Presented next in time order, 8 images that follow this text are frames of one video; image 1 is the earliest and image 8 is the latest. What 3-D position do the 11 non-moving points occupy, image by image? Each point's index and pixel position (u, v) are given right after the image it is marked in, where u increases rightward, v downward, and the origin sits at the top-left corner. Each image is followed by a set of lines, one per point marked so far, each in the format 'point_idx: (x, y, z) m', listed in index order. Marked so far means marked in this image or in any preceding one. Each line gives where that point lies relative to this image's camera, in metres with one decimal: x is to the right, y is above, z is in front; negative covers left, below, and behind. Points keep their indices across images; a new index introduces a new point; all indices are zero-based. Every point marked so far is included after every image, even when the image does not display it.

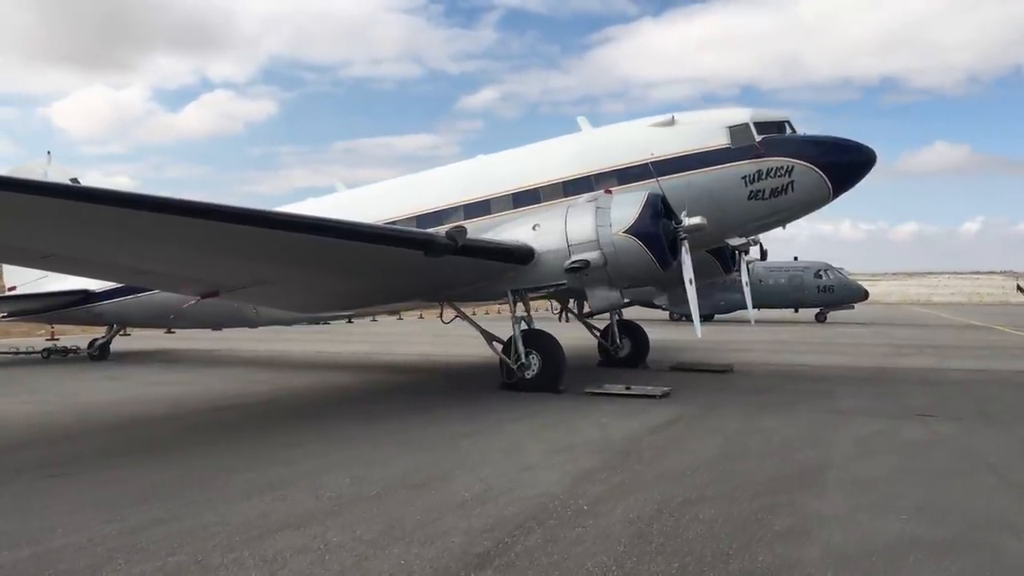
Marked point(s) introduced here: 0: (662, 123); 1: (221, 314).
0: (+1.6, +1.7, +9.9) m
1: (-3.7, -0.3, +11.7) m
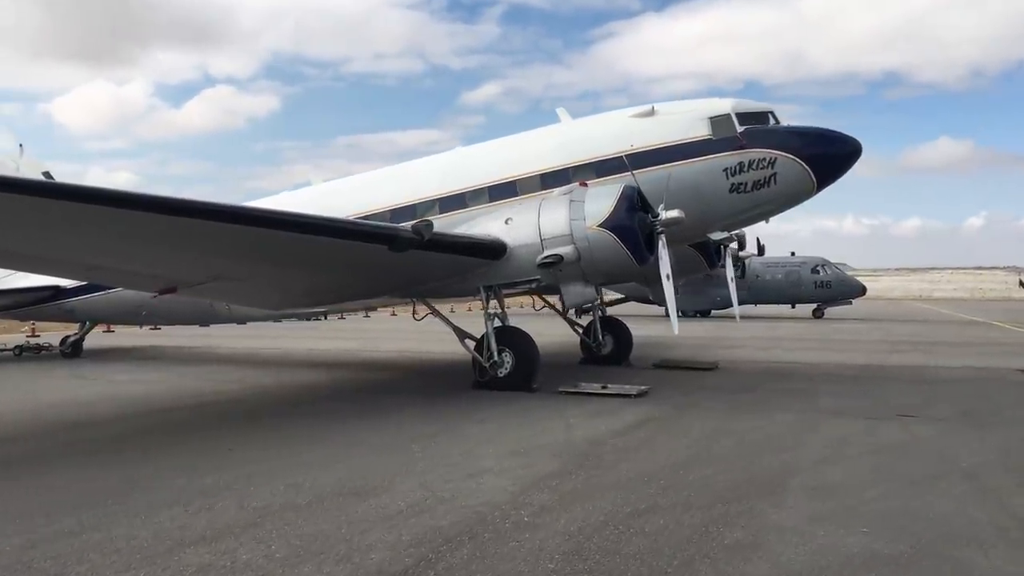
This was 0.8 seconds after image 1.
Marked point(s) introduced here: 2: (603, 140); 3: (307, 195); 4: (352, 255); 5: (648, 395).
0: (+1.3, +1.8, +9.6) m
1: (-3.9, -0.3, +11.4) m
2: (+0.9, +1.5, +9.6) m
3: (-2.6, +1.1, +11.6) m
4: (-1.3, +0.3, +7.9) m
5: (+1.2, -0.9, +8.6) m
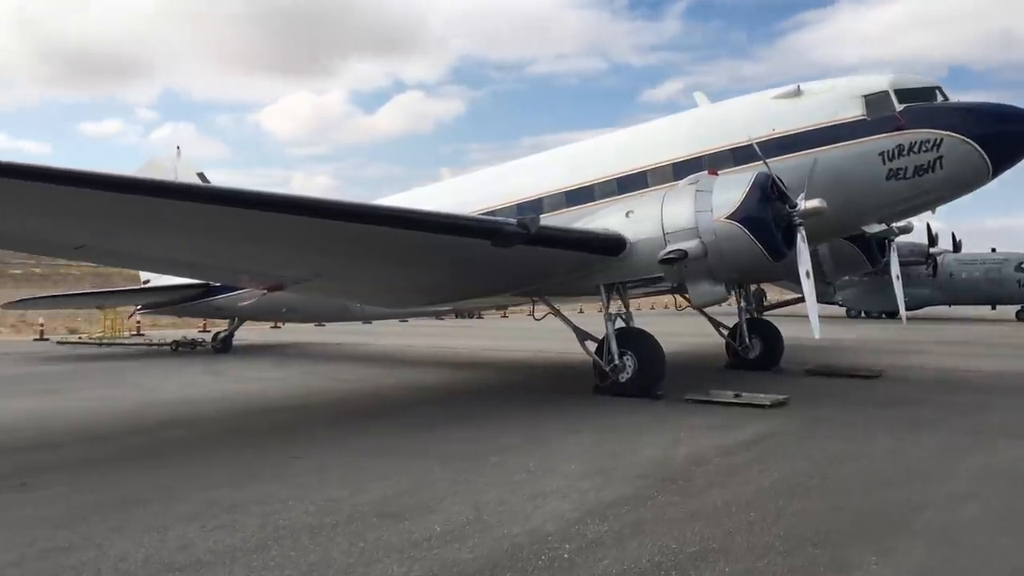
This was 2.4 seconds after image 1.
0: (+2.5, +1.8, +8.7) m
1: (-2.3, -0.3, +11.5) m
2: (+2.1, +1.5, +8.8) m
3: (-0.9, +1.2, +11.4) m
4: (-0.4, +0.3, +7.6) m
5: (+2.2, -0.9, +7.7) m
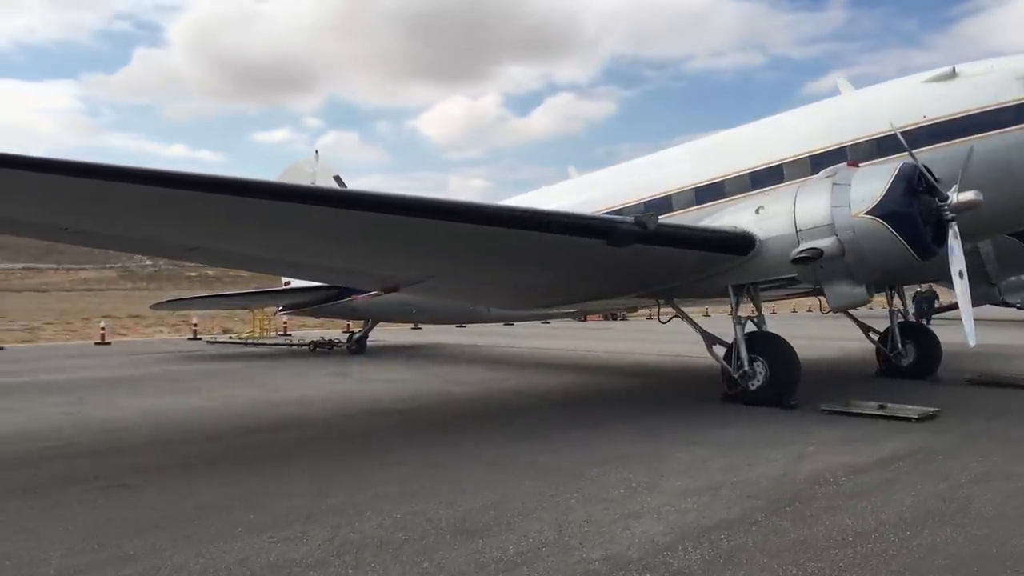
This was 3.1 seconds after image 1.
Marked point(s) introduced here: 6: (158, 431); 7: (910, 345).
0: (+3.6, +1.8, +7.9) m
1: (-0.8, -0.3, +11.4) m
2: (+3.2, +1.5, +8.0) m
3: (+0.6, +1.1, +11.1) m
4: (+0.5, +0.3, +7.3) m
5: (+3.1, -0.9, +7.0) m
6: (-2.5, -1.0, +6.8) m
7: (+4.1, -0.6, +9.9) m
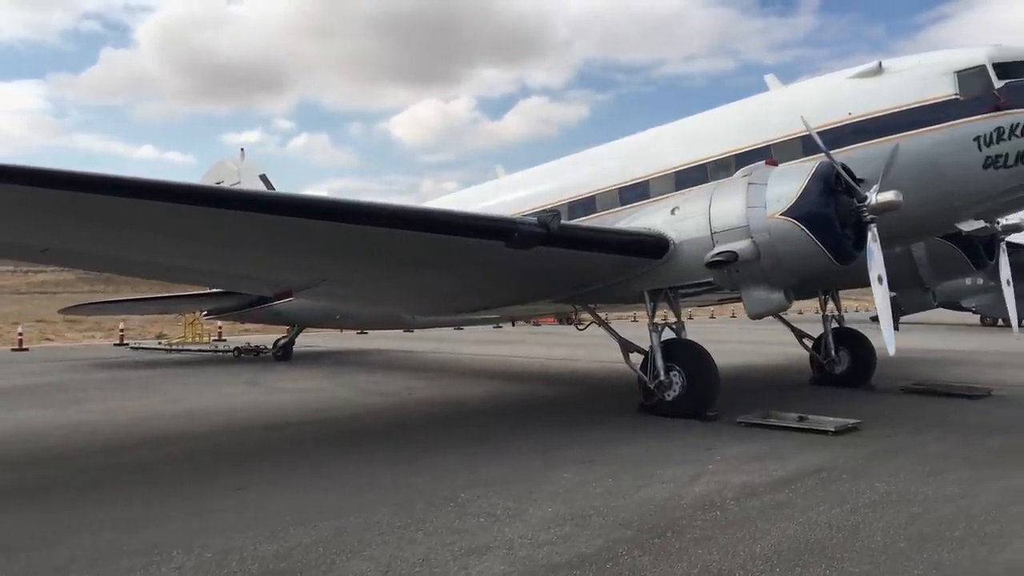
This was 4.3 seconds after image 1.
0: (+2.8, +1.7, +7.6) m
1: (-1.6, -0.3, +10.9) m
2: (+2.4, +1.5, +7.7) m
3: (-0.3, +1.1, +10.7) m
4: (-0.2, +0.2, +6.8) m
5: (+2.4, -1.0, +6.6) m
6: (-3.2, -1.1, +6.3) m
7: (+3.3, -0.7, +9.6) m
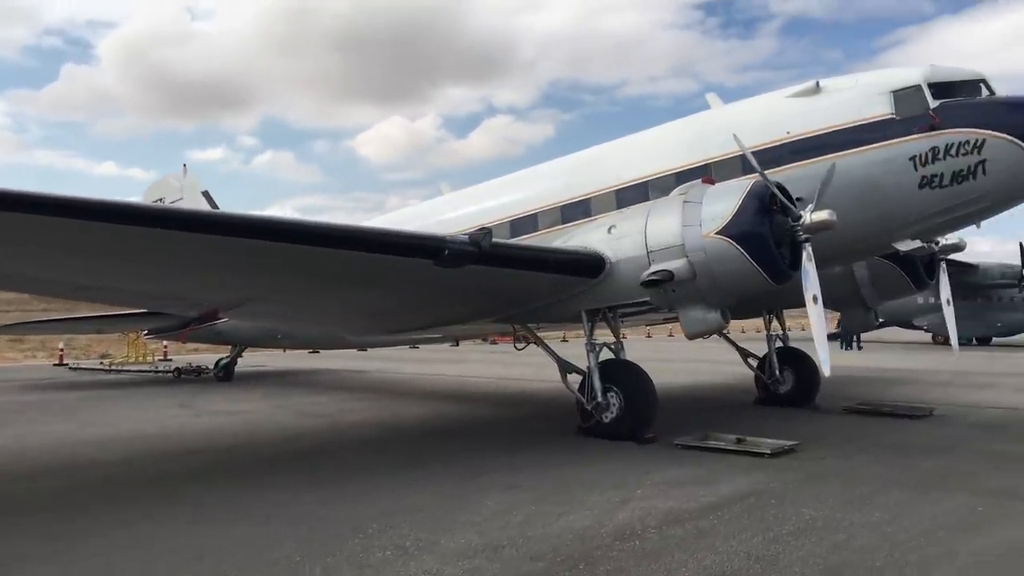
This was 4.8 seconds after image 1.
0: (+2.3, +1.6, +7.6) m
1: (-2.2, -0.5, +10.7) m
2: (+1.9, +1.3, +7.7) m
3: (-0.9, +0.9, +10.6) m
4: (-0.7, +0.1, +6.7) m
5: (+1.9, -1.1, +6.5) m
6: (-3.7, -1.2, +6.0) m
7: (+2.8, -0.8, +9.5) m
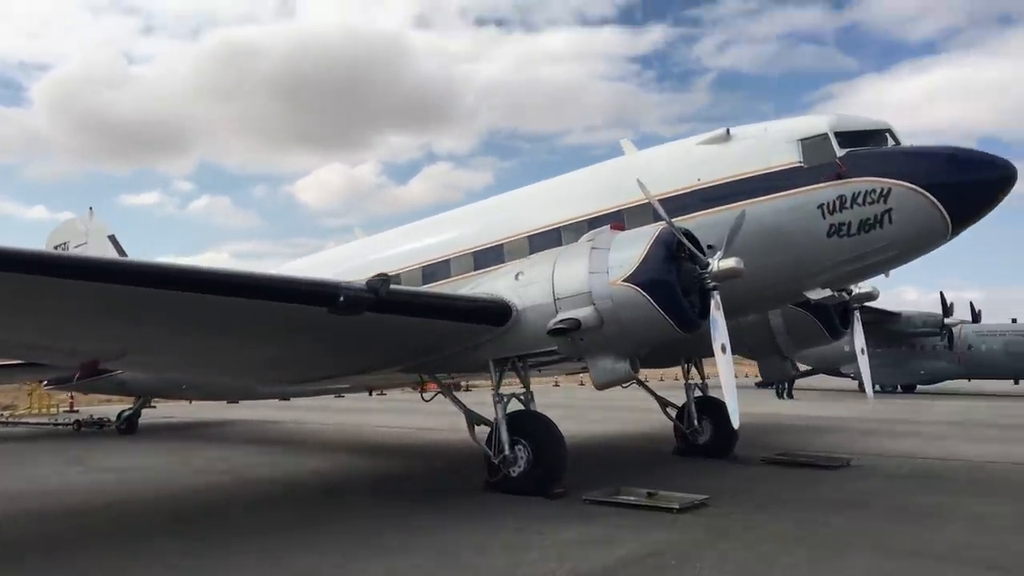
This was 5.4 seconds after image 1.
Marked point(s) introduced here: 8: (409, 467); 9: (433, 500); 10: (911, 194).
0: (+1.6, +1.2, +7.5) m
1: (-3.1, -1.1, +10.3) m
2: (+1.2, +0.9, +7.6) m
3: (-1.8, +0.4, +10.3) m
4: (-1.4, -0.2, +6.4) m
5: (+1.3, -1.4, +6.3) m
6: (-4.3, -1.5, +5.4) m
7: (+1.9, -1.3, +9.4) m
8: (-0.9, -1.6, +8.4) m
9: (-0.6, -1.5, +6.8) m
10: (+2.7, +0.7, +6.5) m
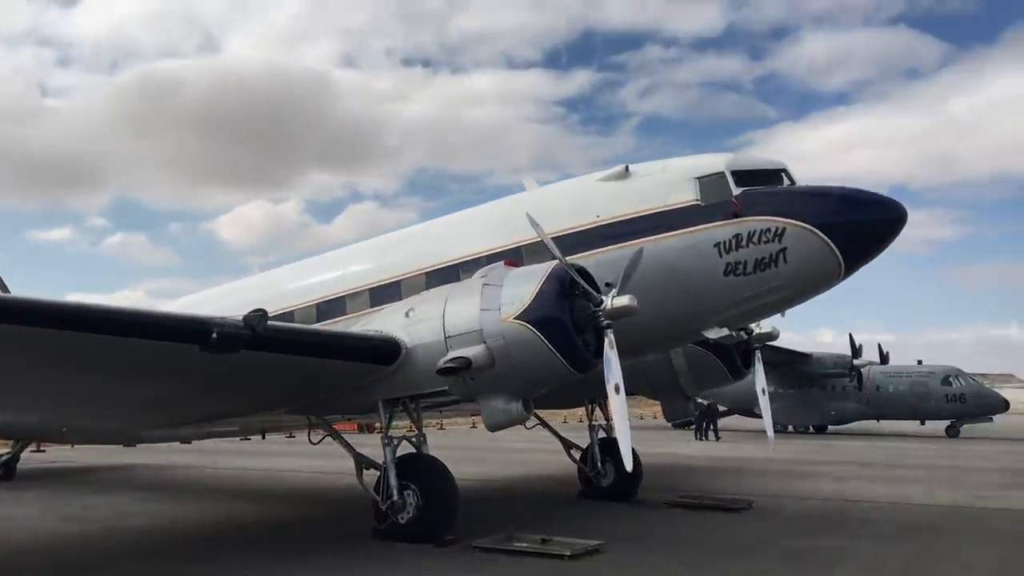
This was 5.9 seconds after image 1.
0: (+0.8, +0.9, +7.4) m
1: (-4.2, -1.4, +9.7) m
2: (+0.4, +0.6, +7.4) m
3: (-2.8, 0.0, +9.9) m
4: (-2.1, -0.5, +6.0) m
5: (+0.6, -1.7, +6.1) m
6: (-4.9, -1.6, +4.7) m
7: (+1.0, -1.7, +9.2) m
8: (-1.8, -1.9, +8.0) m
9: (-1.3, -1.8, +6.4) m
10: (+2.0, +0.4, +6.5) m
